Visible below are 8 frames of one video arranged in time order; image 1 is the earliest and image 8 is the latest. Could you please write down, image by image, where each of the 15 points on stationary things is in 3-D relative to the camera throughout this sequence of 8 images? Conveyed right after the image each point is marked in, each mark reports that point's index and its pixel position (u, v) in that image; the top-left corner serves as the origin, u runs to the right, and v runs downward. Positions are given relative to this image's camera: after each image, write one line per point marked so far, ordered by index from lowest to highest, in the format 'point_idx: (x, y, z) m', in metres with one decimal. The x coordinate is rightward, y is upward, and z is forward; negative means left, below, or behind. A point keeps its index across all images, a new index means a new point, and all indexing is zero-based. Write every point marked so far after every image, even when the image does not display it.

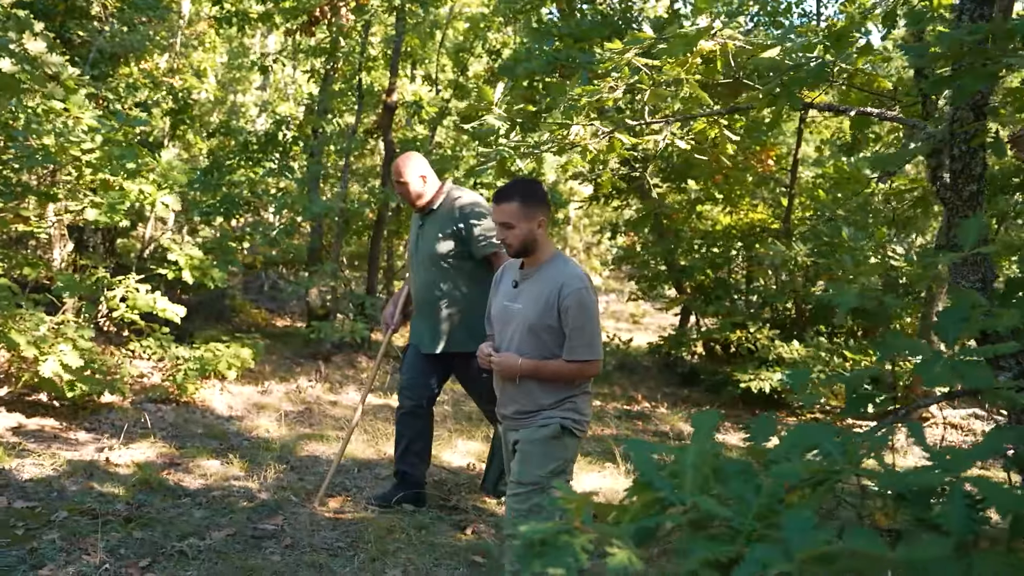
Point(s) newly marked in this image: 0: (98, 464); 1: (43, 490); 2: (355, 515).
0: (-2.1, -0.9, +4.4) m
1: (-2.2, -0.9, +4.0) m
2: (-0.7, -1.1, +4.1) m
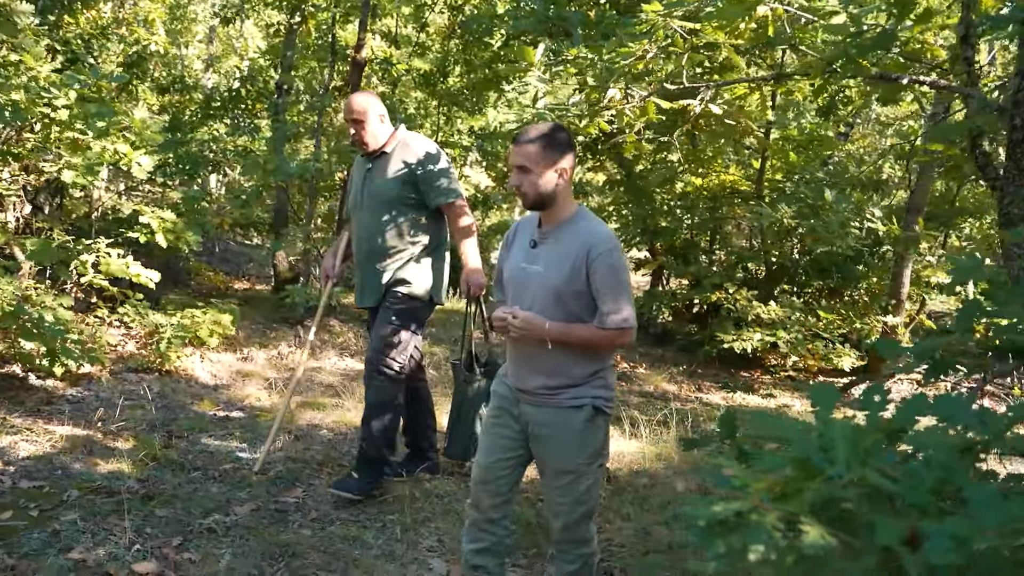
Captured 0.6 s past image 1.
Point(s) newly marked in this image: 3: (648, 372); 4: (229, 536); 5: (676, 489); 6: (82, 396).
0: (-2.1, -0.8, +4.2) m
1: (-2.1, -0.8, +3.8) m
2: (-0.6, -0.9, +4.0) m
3: (+1.1, -0.7, +7.1) m
4: (-1.1, -1.0, +3.3) m
5: (+0.9, -1.0, +4.3) m
6: (-2.5, -0.6, +5.0) m
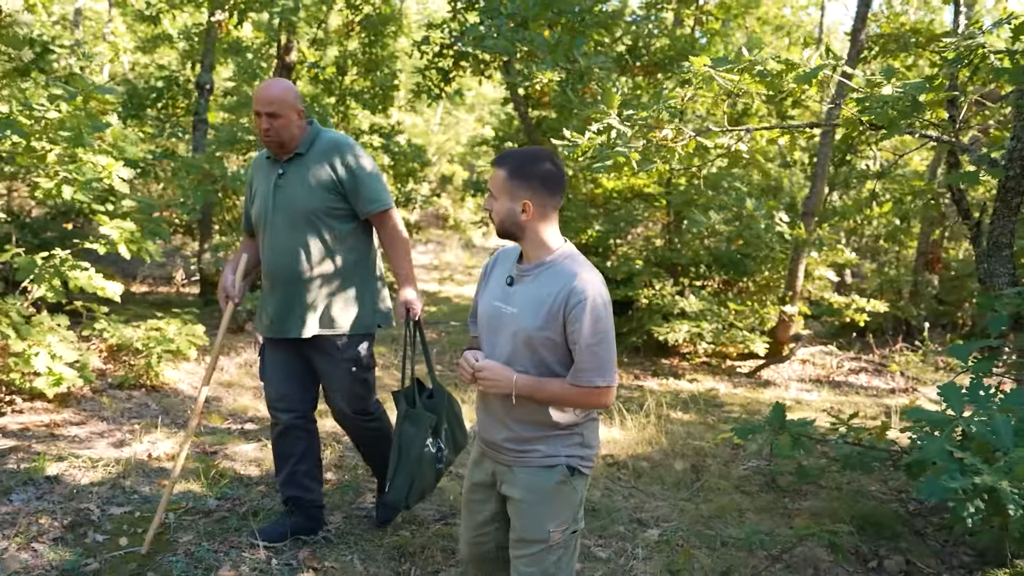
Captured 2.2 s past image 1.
0: (-1.9, -0.9, +4.2) m
1: (-1.7, -0.9, +3.8) m
2: (-0.4, -1.0, +4.3) m
3: (+0.7, -0.7, +7.7) m
4: (-0.7, -1.1, +3.5) m
5: (+1.0, -1.0, +5.0) m
6: (-2.4, -0.7, +4.9) m
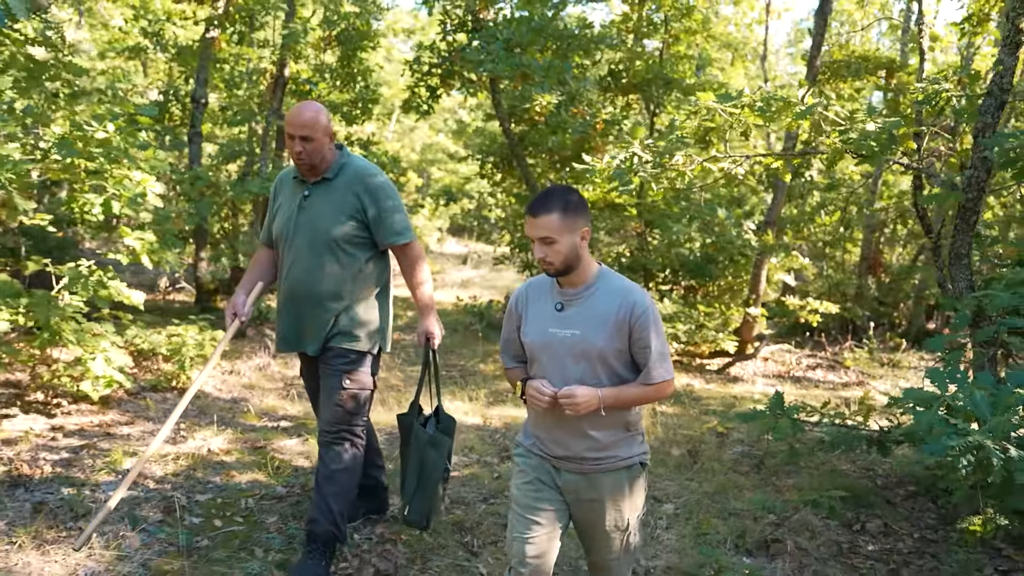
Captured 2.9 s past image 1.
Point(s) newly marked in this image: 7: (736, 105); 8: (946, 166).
0: (-1.7, -0.9, +4.6) m
1: (-1.6, -1.0, +4.2) m
2: (-0.3, -1.0, +4.8) m
3: (+0.5, -0.7, +8.3) m
4: (-0.5, -1.1, +4.0) m
5: (+1.1, -1.1, +5.6) m
6: (-2.3, -0.8, +5.2) m
7: (+1.5, +1.2, +5.7) m
8: (+2.5, +0.7, +4.8) m
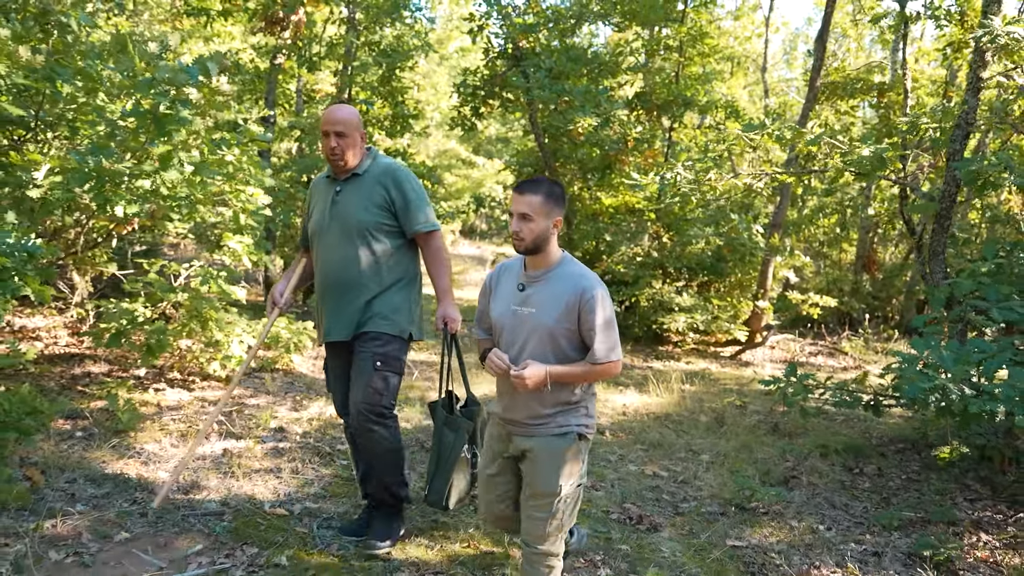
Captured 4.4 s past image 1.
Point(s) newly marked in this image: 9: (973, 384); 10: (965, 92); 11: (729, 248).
0: (-1.3, -0.9, +5.7) m
1: (-1.1, -0.9, +5.3) m
2: (+0.2, -1.0, +5.9) m
3: (+1.0, -0.7, +9.4) m
4: (0.0, -1.1, +5.1) m
5: (+1.5, -1.0, +6.7) m
6: (-1.9, -0.8, +6.3) m
7: (+1.9, +1.3, +6.8) m
8: (+2.9, +0.8, +5.9) m
9: (+2.2, -0.5, +4.0) m
10: (+2.7, +1.2, +5.1) m
11: (+2.5, +0.4, +9.5) m
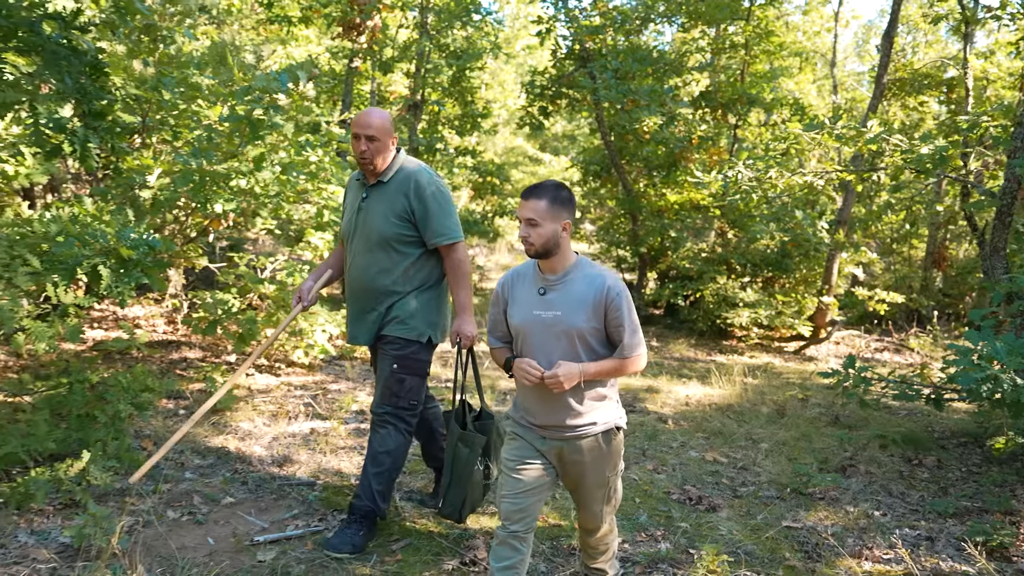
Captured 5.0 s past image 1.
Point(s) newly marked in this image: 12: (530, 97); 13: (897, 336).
0: (-0.8, -0.8, +6.1) m
1: (-0.7, -0.9, +5.6) m
2: (+0.6, -1.0, +6.2) m
3: (+1.7, -0.6, +9.6) m
4: (+0.4, -1.0, +5.4) m
5: (+2.0, -1.0, +6.8) m
6: (-1.4, -0.7, +6.7) m
7: (+2.5, +1.3, +6.9) m
8: (+3.4, +0.8, +6.0) m
9: (+2.5, -0.4, +4.1) m
10: (+3.2, +1.2, +5.2) m
11: (+3.2, +0.5, +9.6) m
12: (+0.2, +2.3, +10.1) m
13: (+4.9, -0.6, +10.9) m
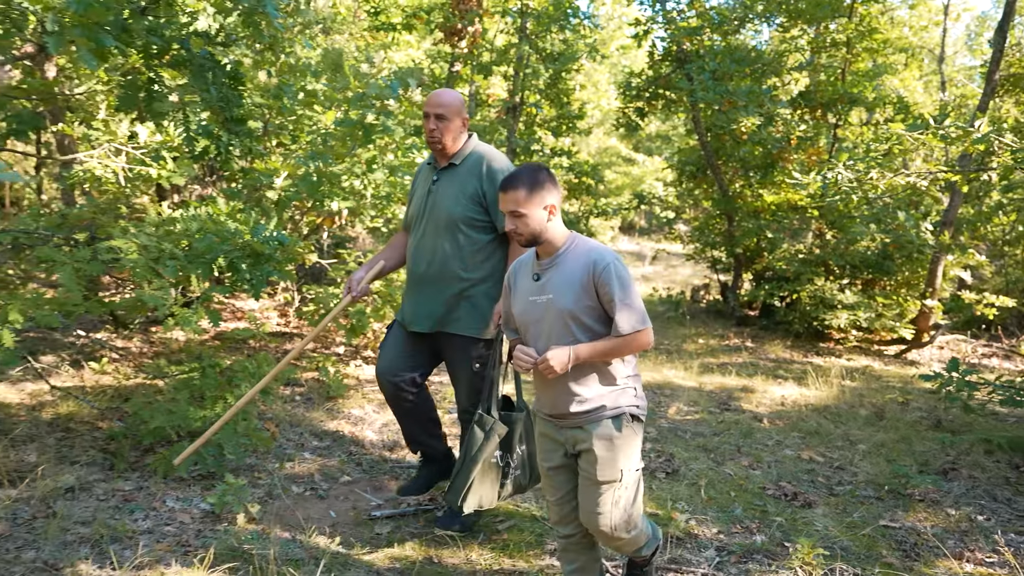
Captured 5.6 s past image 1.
0: (-0.1, -0.8, +6.3) m
1: (0.0, -0.9, +5.9) m
2: (+1.3, -1.0, +6.3) m
3: (+2.8, -0.6, +9.5) m
4: (+1.0, -1.0, +5.5) m
5: (+2.8, -1.0, +6.8) m
6: (-0.6, -0.7, +7.0) m
7: (+3.3, +1.3, +6.8) m
8: (+4.1, +0.8, +5.8) m
9: (+3.0, -0.4, +4.0) m
10: (+3.8, +1.2, +5.0) m
11: (+4.3, +0.5, +9.4) m
12: (+1.4, +2.3, +10.2) m
13: (+6.1, -0.7, +10.5) m
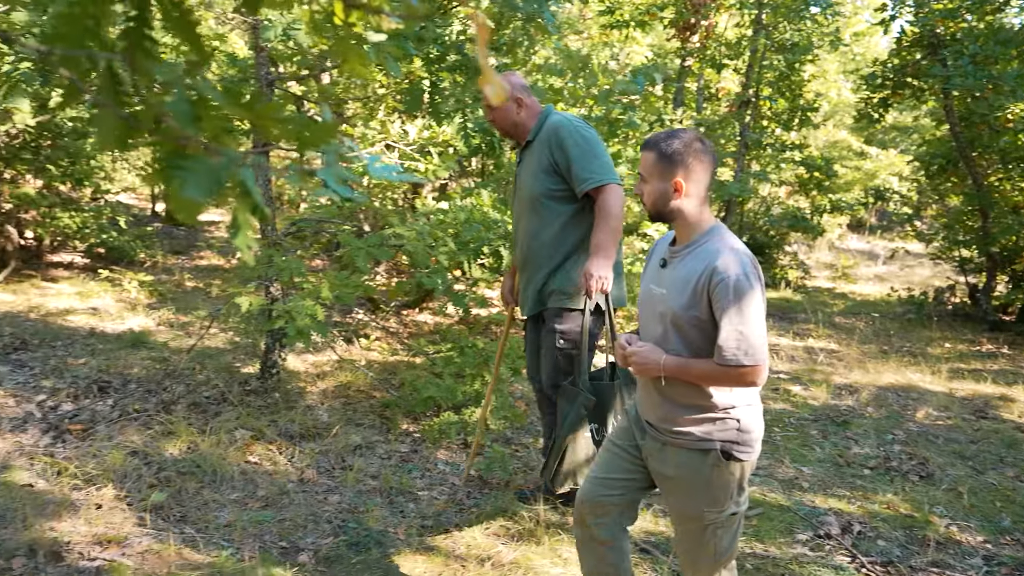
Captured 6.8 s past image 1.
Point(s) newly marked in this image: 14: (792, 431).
0: (+1.6, -0.8, +6.3) m
1: (+1.6, -0.8, +5.8) m
2: (+3.0, -0.9, +5.9) m
3: (+5.2, -0.7, +8.7) m
4: (+2.5, -1.0, +5.3) m
5: (+4.6, -1.0, +6.0) m
6: (+1.3, -0.6, +7.1) m
7: (+5.1, +1.3, +6.0) m
8: (+5.6, +0.7, +4.8) m
9: (+4.1, -0.5, +3.3) m
10: (+5.1, +1.1, +4.1) m
11: (+6.7, +0.4, +8.3) m
12: (+4.1, +2.3, +9.7) m
13: (+8.6, -0.8, +8.9) m
14: (+1.7, -0.9, +5.3) m
